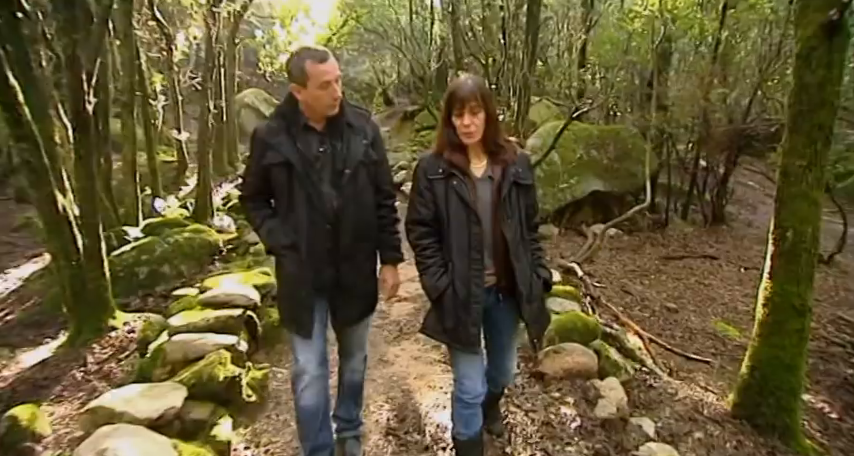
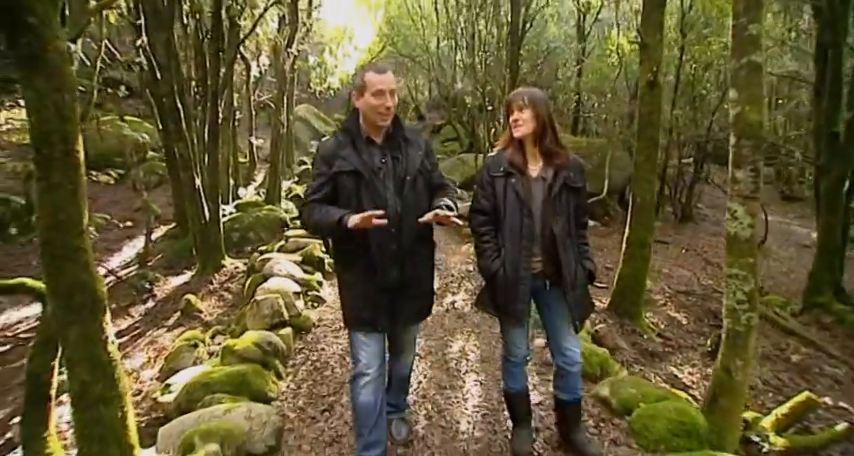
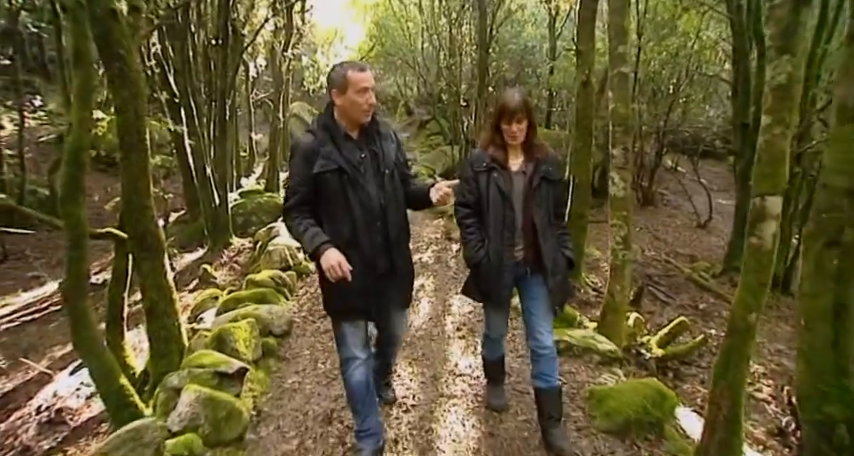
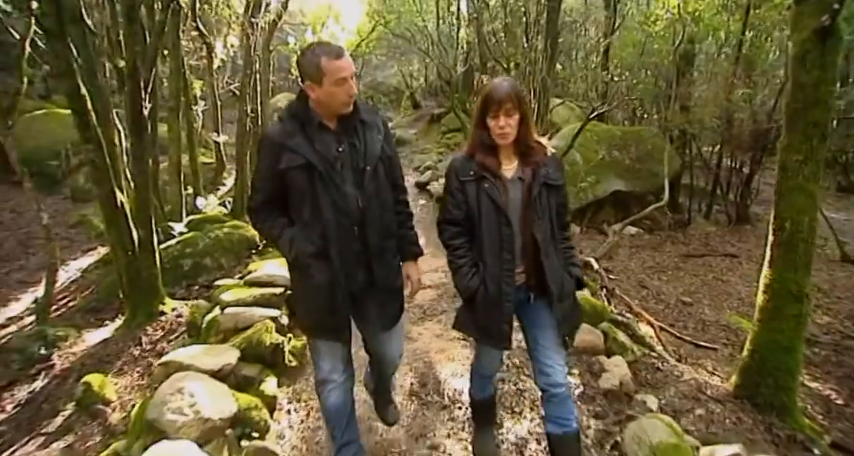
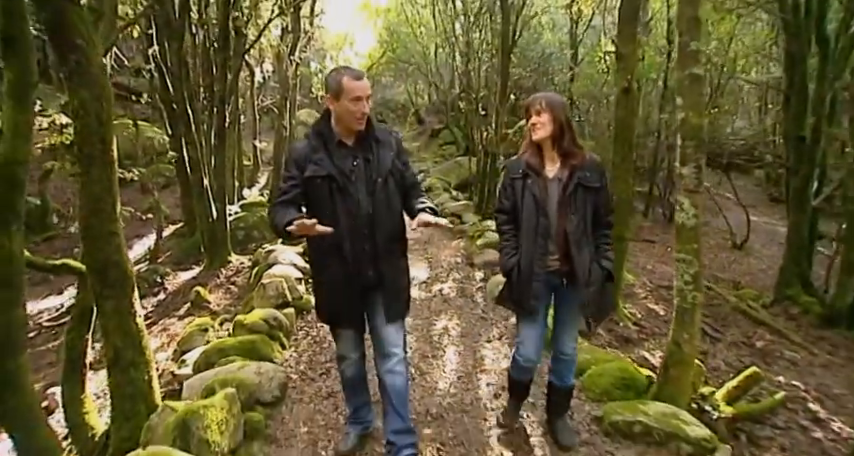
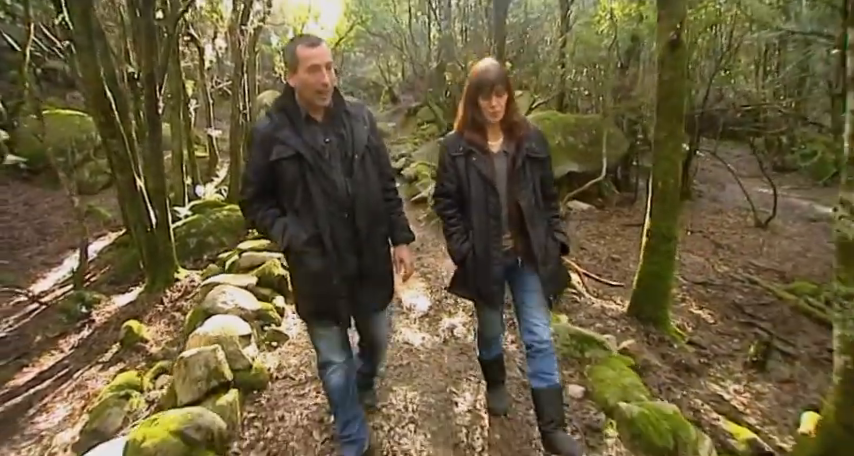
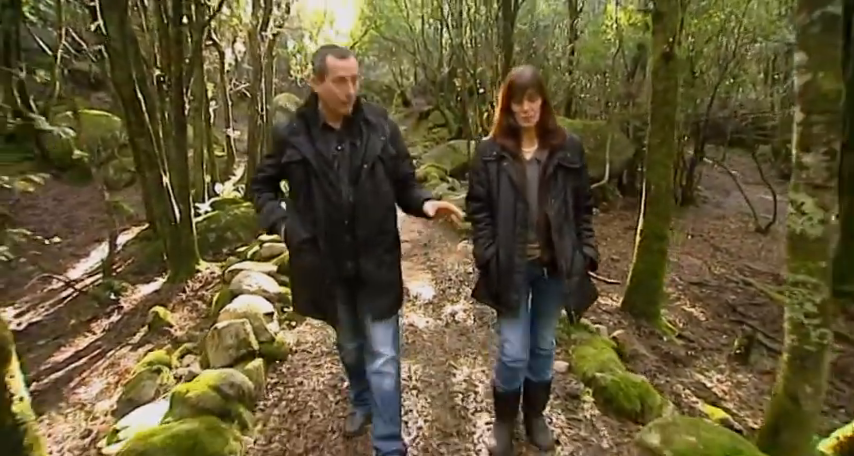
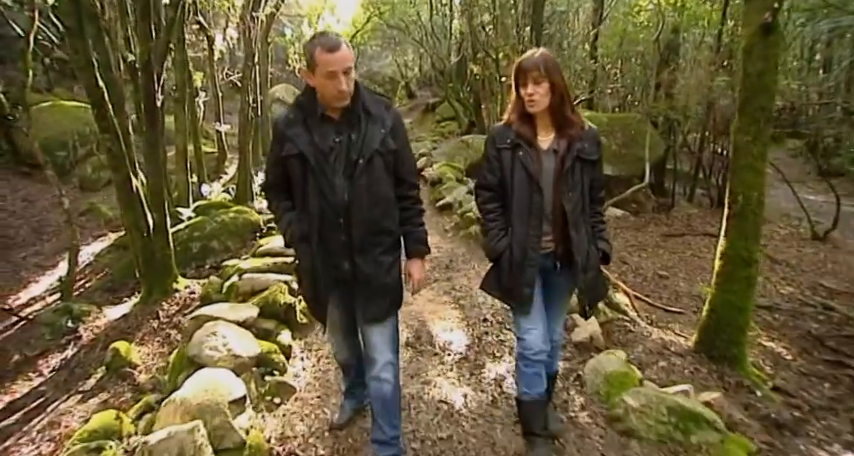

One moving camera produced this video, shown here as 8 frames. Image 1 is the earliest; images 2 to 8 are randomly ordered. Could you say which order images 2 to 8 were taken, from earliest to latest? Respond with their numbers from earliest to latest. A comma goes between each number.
4, 8, 6, 7, 2, 5, 3
